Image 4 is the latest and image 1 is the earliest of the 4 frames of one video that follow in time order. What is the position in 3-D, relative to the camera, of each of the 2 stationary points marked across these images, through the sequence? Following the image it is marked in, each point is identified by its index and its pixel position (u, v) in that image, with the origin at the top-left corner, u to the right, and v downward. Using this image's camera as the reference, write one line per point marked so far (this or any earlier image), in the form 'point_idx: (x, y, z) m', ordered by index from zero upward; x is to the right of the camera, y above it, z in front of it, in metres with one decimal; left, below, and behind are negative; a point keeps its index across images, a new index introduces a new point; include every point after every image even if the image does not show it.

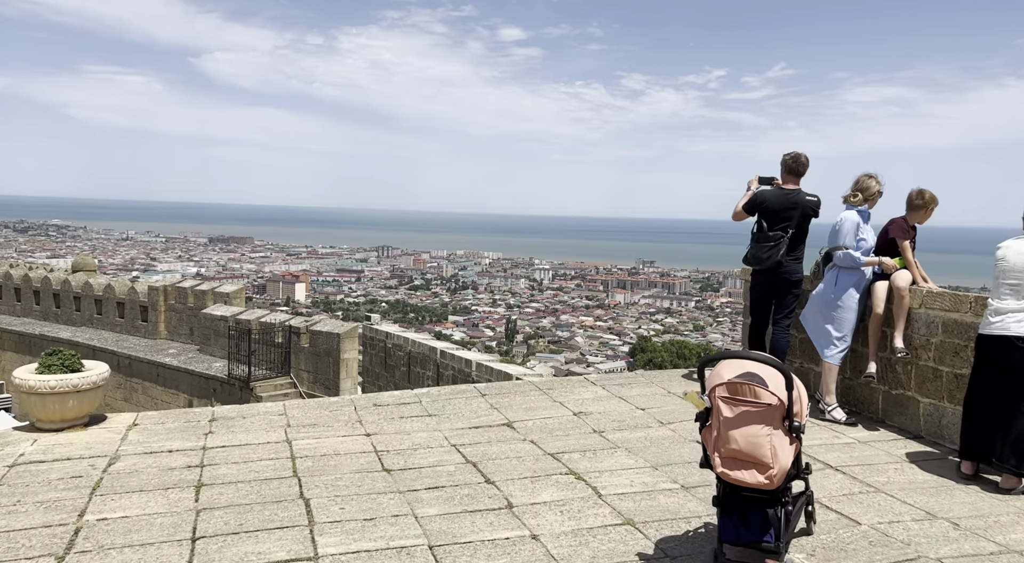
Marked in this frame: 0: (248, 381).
0: (-3.1, -1.2, +10.1) m
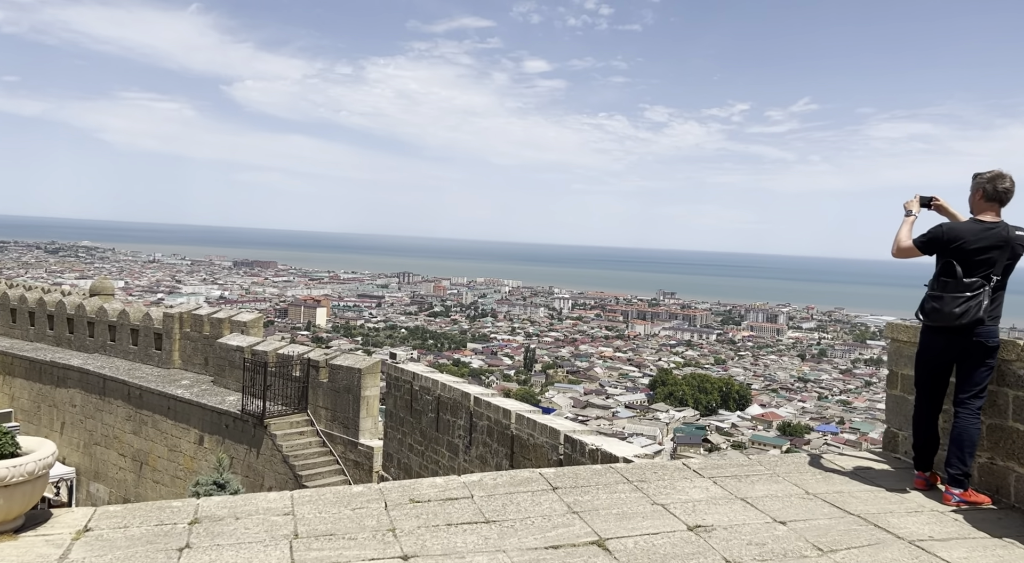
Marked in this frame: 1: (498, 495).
0: (-2.6, -1.5, +8.9) m
1: (-0.1, -0.9, +3.6) m
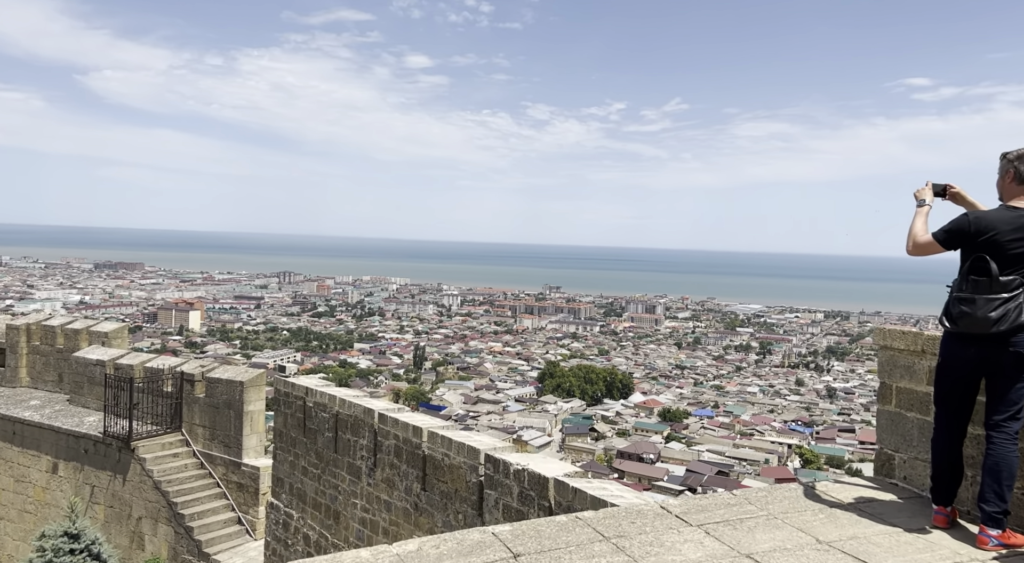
0: (-3.4, -1.6, +7.7) m
1: (-0.2, -0.9, +2.8) m
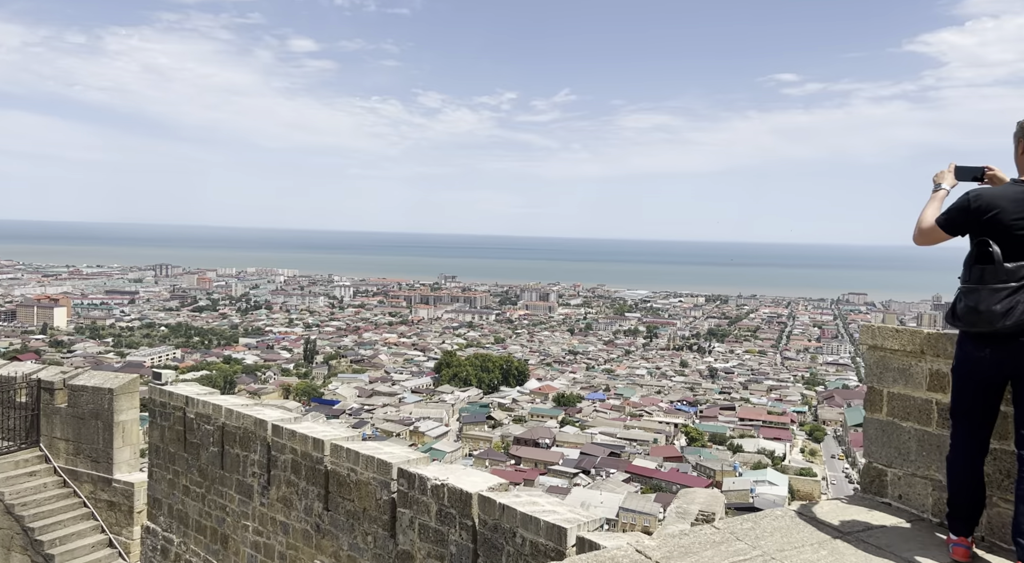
0: (-4.1, -1.6, +6.6) m
1: (-0.3, -0.9, +2.1) m
